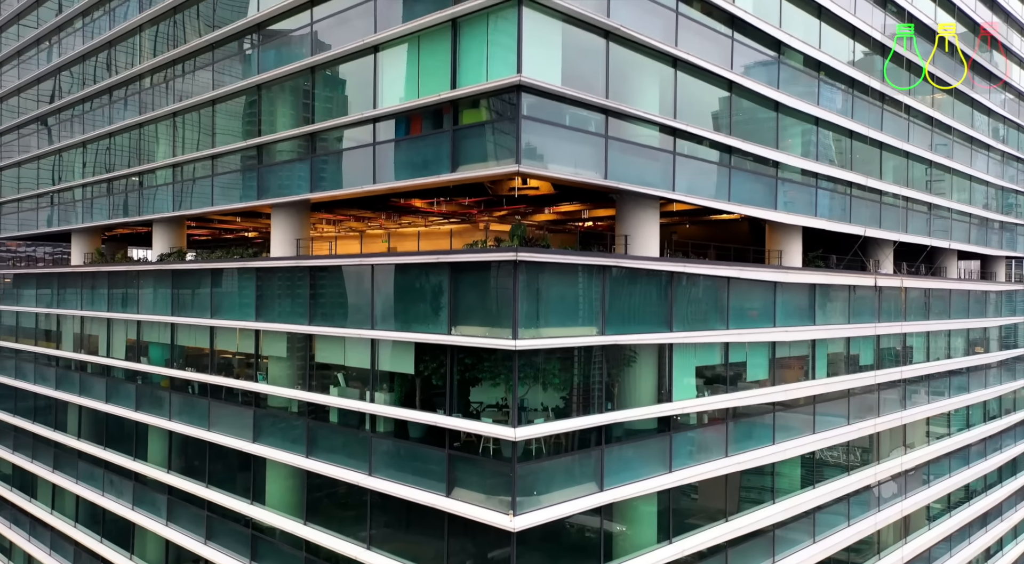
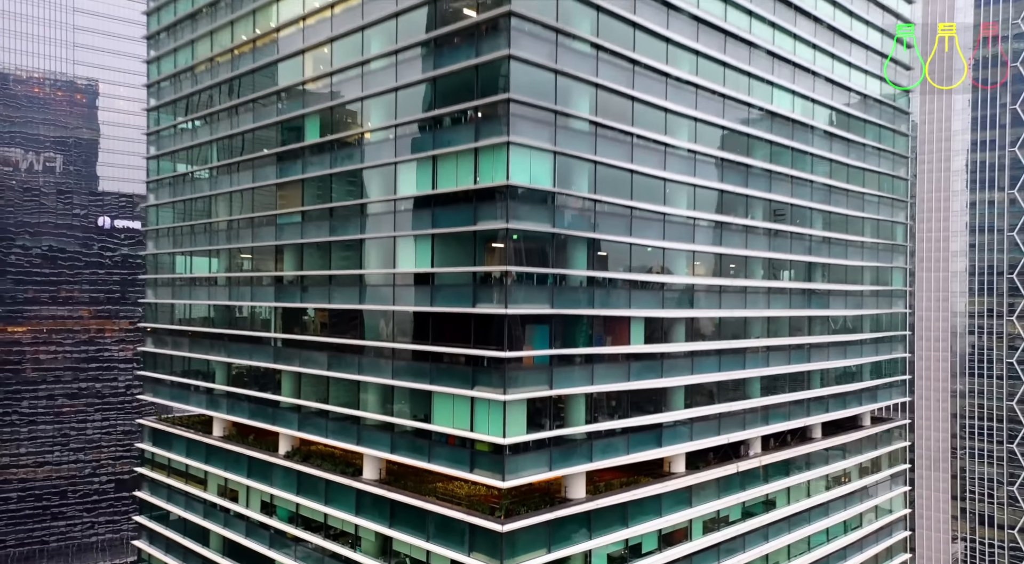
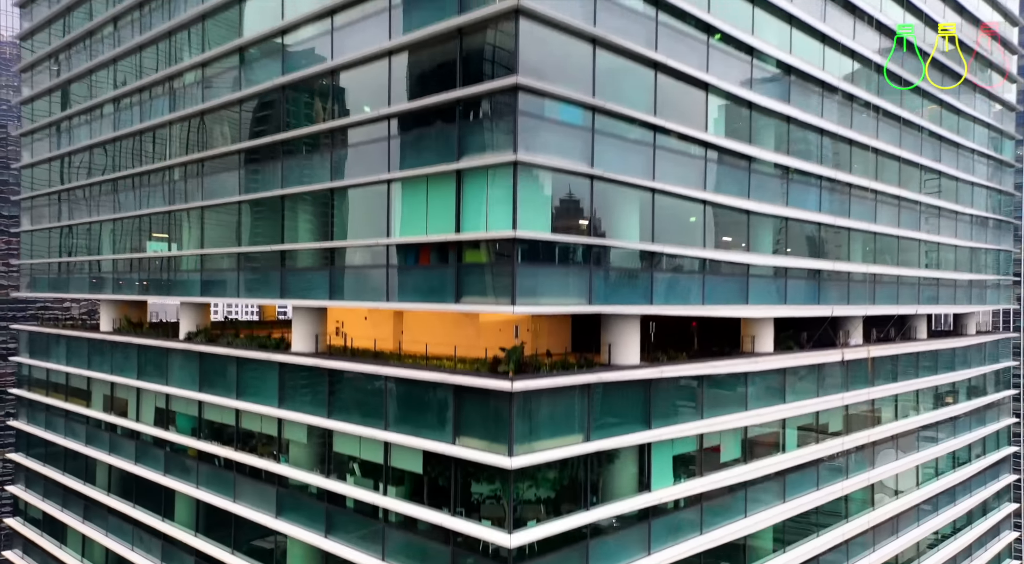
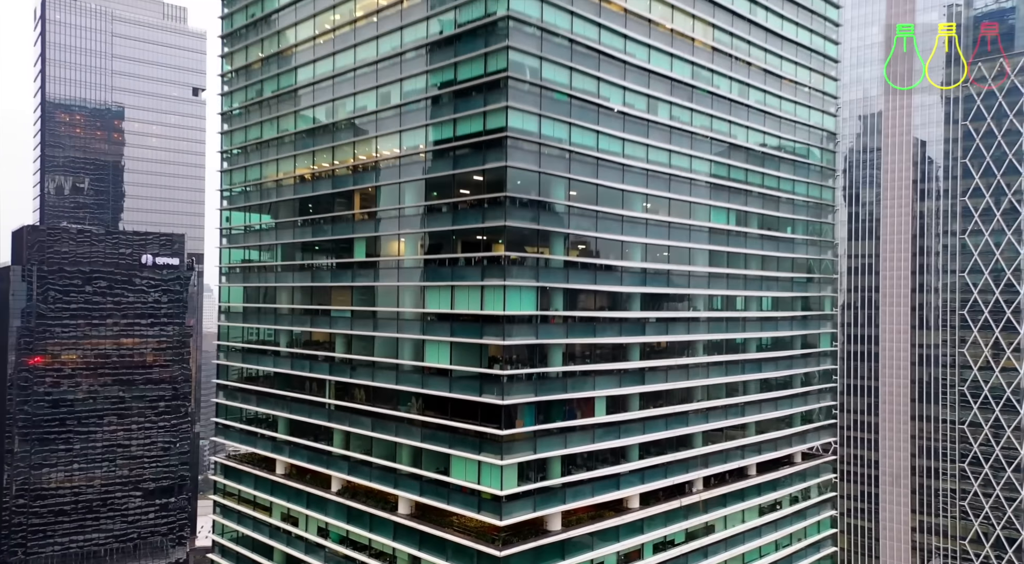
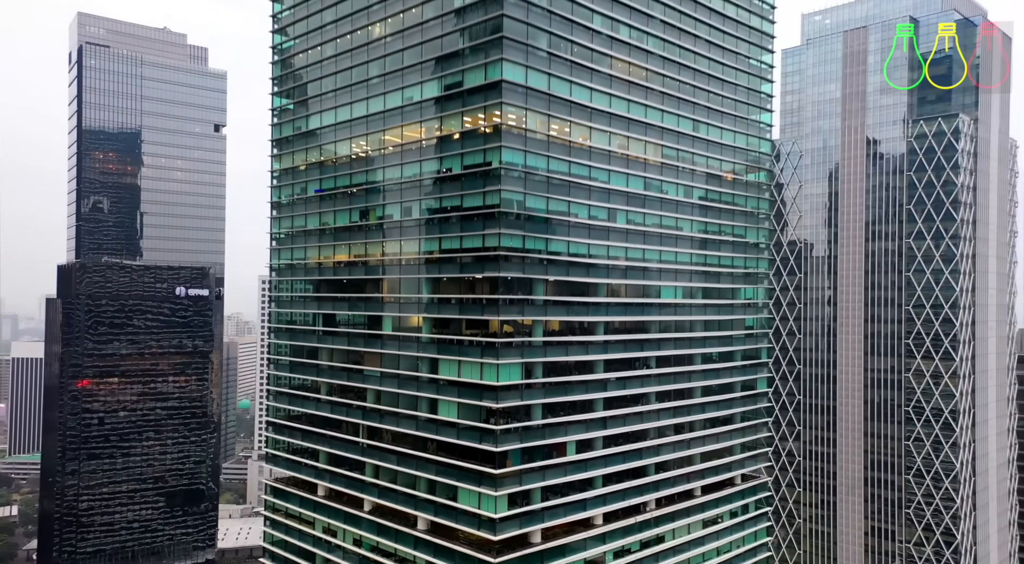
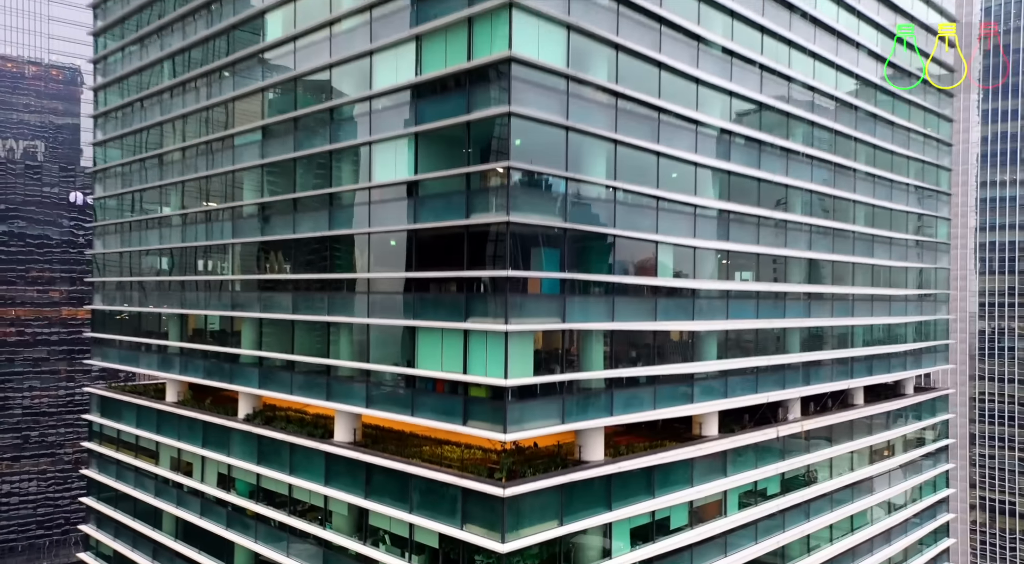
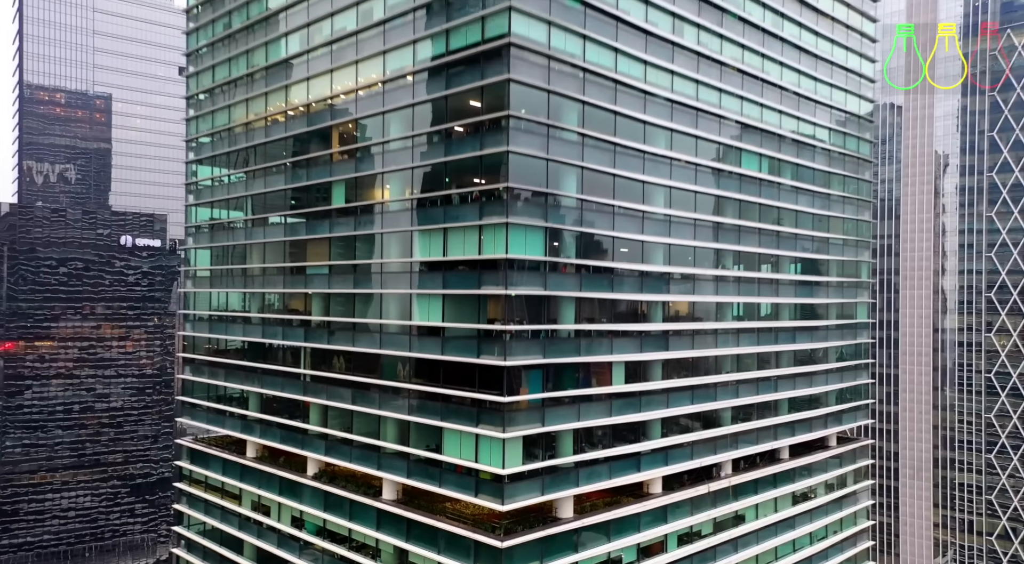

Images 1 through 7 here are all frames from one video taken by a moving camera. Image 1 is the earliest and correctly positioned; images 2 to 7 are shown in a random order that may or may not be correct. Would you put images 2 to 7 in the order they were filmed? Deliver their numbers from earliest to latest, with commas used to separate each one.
3, 6, 2, 7, 4, 5
